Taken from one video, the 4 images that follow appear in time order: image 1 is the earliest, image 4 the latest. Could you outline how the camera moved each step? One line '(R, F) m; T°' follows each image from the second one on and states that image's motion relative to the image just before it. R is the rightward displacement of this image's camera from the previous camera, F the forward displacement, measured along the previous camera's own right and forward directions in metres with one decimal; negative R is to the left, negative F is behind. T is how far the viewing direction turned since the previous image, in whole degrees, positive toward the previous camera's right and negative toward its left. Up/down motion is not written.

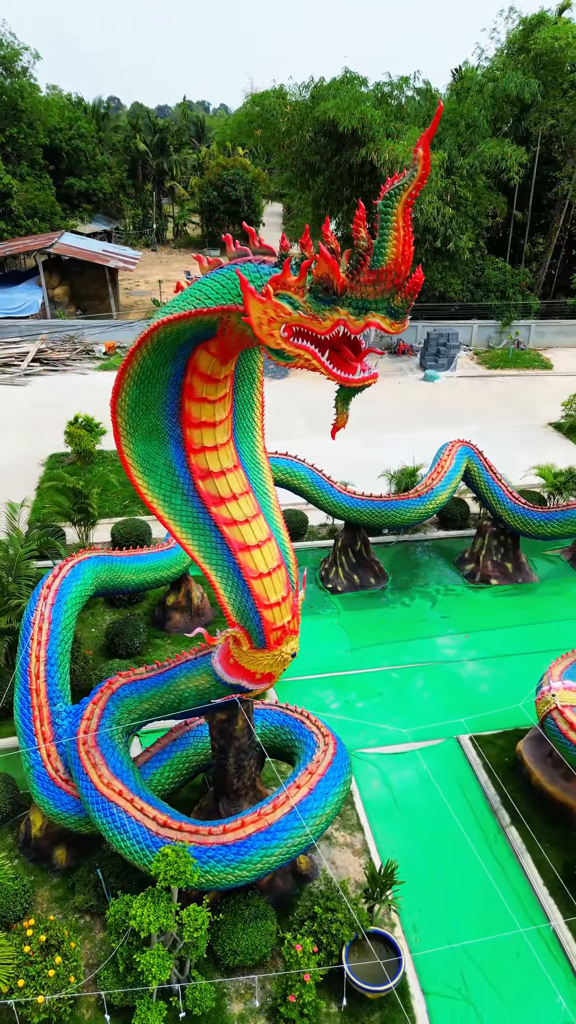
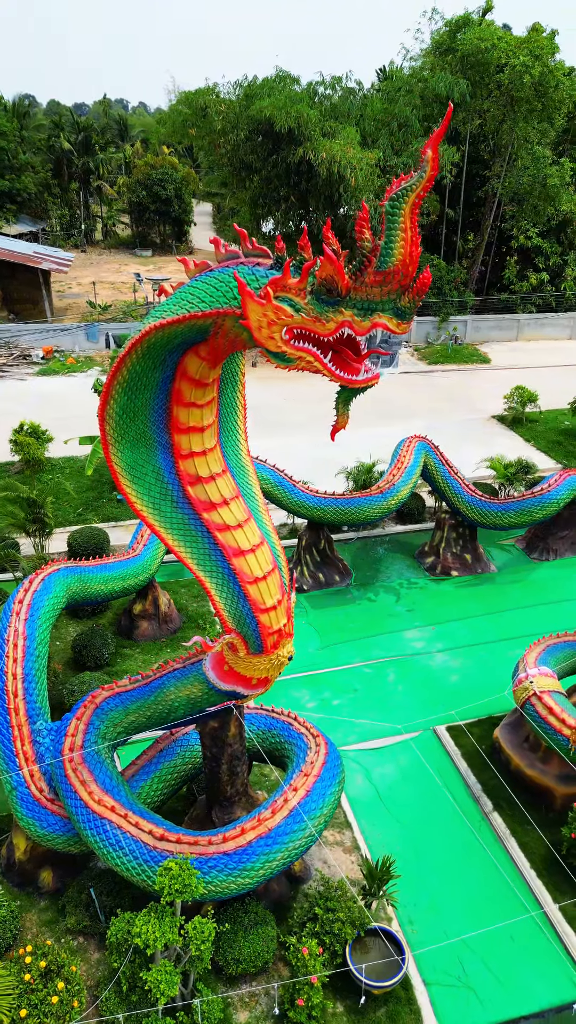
(-0.4, 0.0) m; +5°
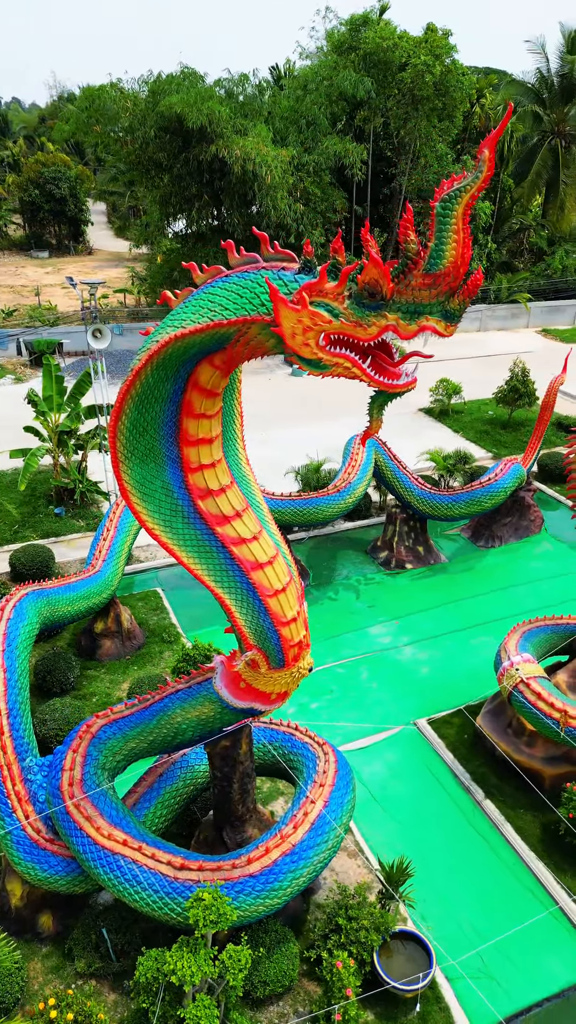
(-0.8, +0.2) m; +7°
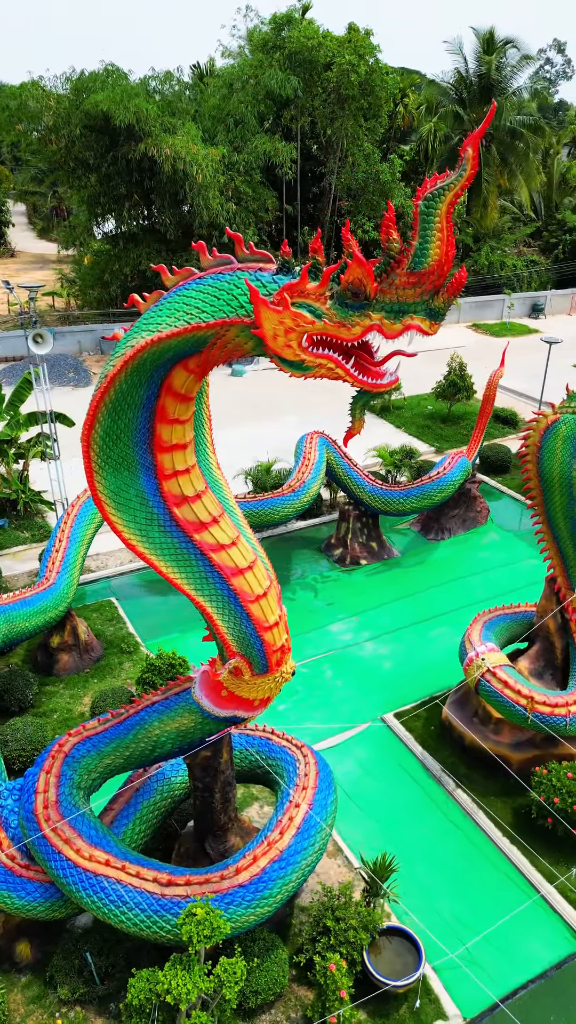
(-0.3, +0.1) m; +5°
